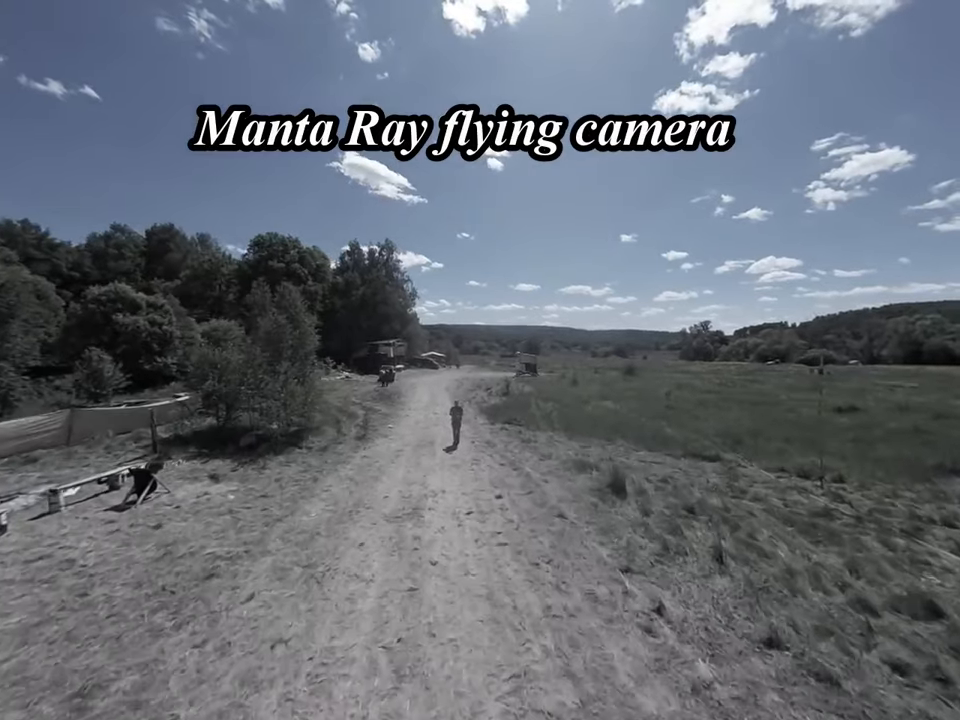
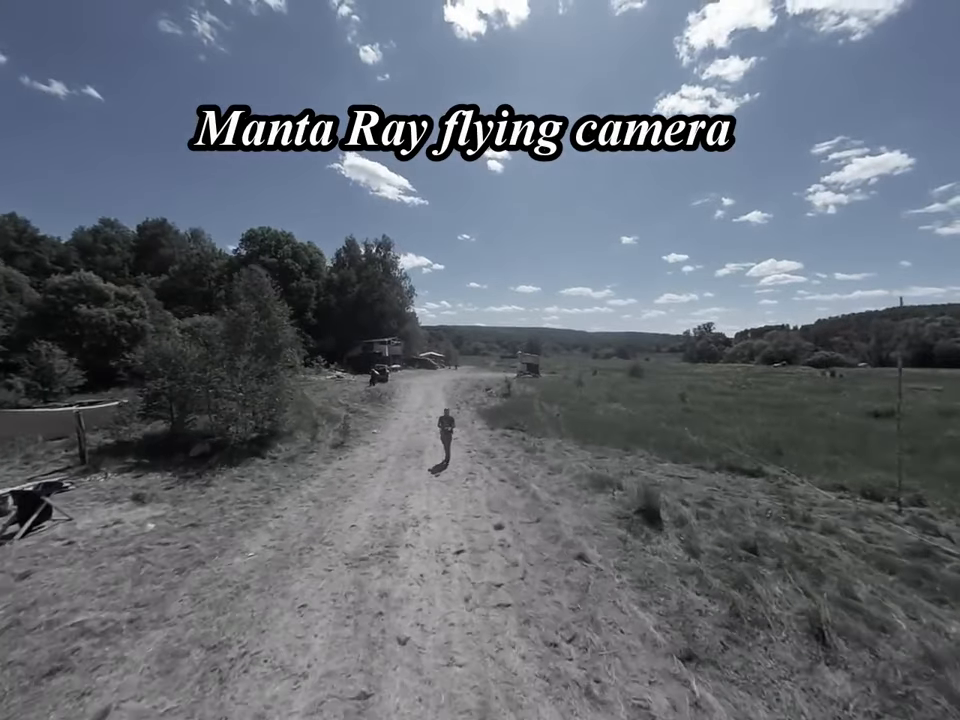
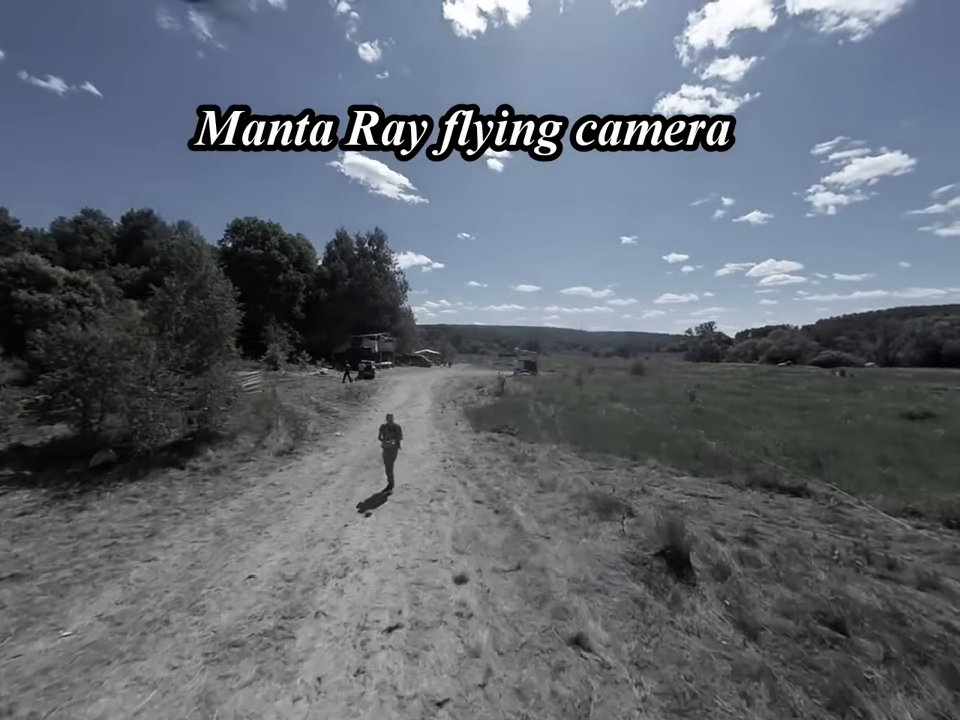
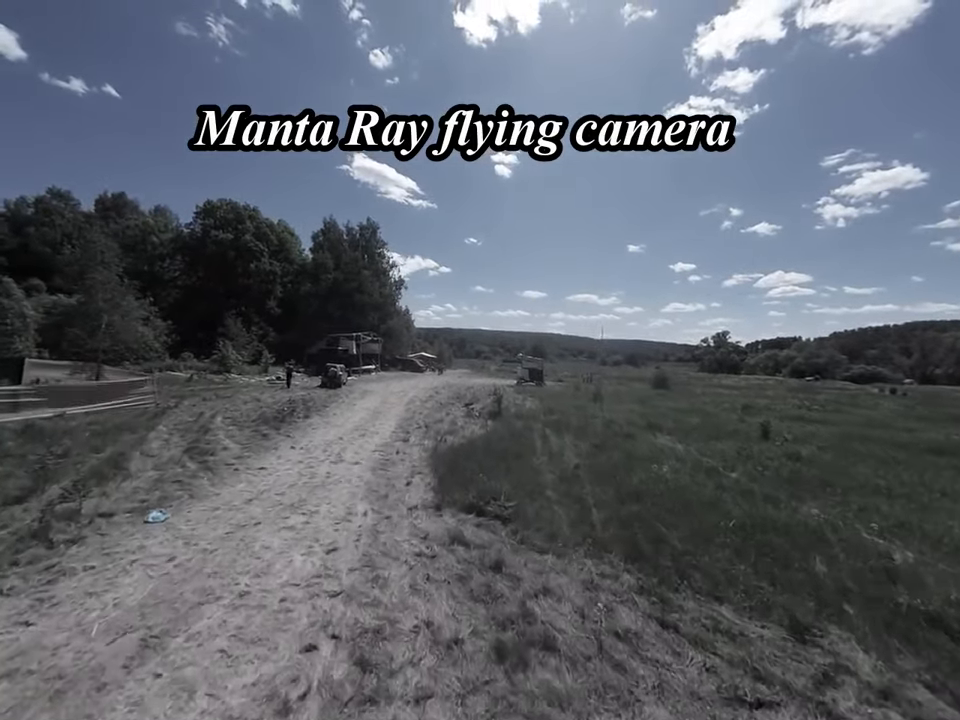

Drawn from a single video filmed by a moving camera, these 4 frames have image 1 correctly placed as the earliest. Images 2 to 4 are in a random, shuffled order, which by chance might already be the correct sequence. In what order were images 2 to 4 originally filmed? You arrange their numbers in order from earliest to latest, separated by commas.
2, 3, 4
